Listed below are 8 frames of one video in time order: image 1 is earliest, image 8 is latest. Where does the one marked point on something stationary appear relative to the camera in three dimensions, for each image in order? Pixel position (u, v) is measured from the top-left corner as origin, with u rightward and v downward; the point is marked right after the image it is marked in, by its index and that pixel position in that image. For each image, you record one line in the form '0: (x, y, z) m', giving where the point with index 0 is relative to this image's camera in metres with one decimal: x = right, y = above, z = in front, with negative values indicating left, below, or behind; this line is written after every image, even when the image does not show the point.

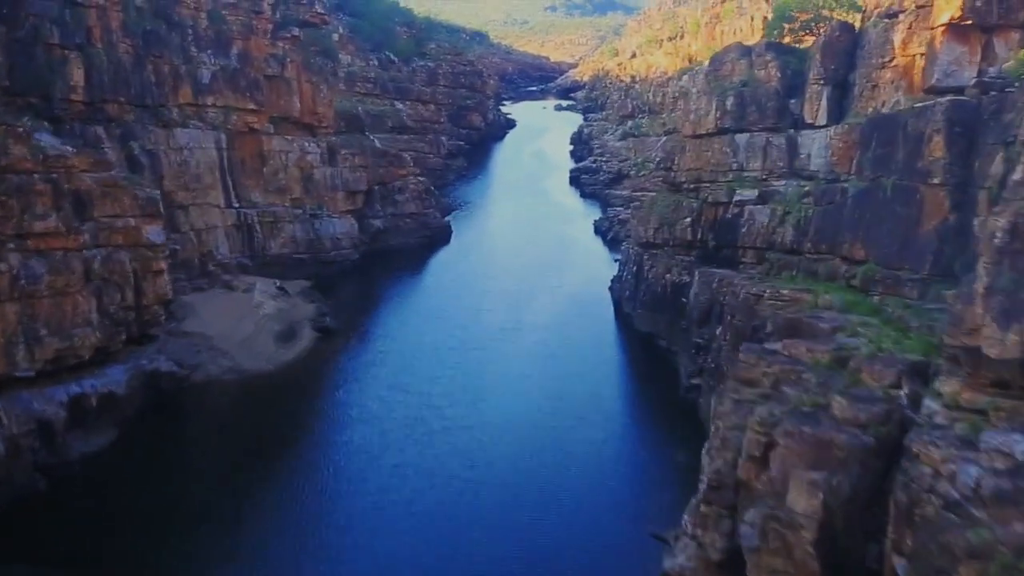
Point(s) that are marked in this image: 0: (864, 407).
0: (+4.7, -1.6, +12.3) m
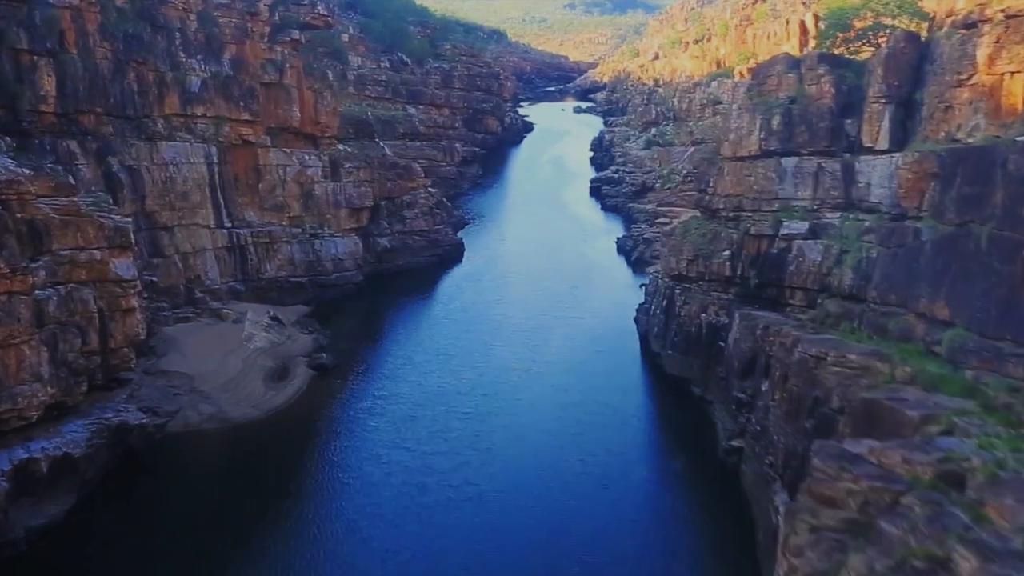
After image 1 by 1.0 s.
0: (+4.8, -2.8, +9.1) m
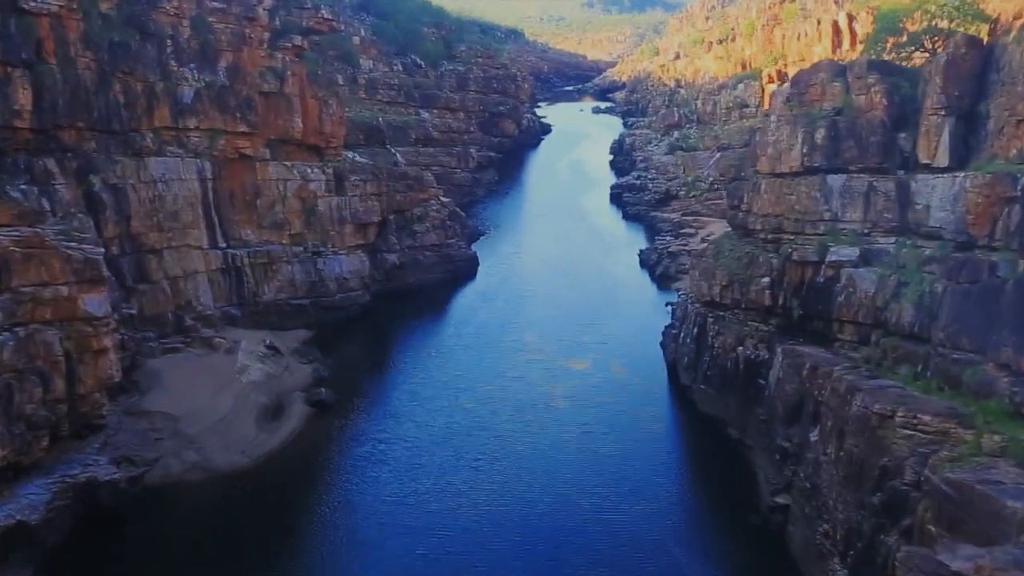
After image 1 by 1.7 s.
0: (+4.9, -3.6, +6.7) m
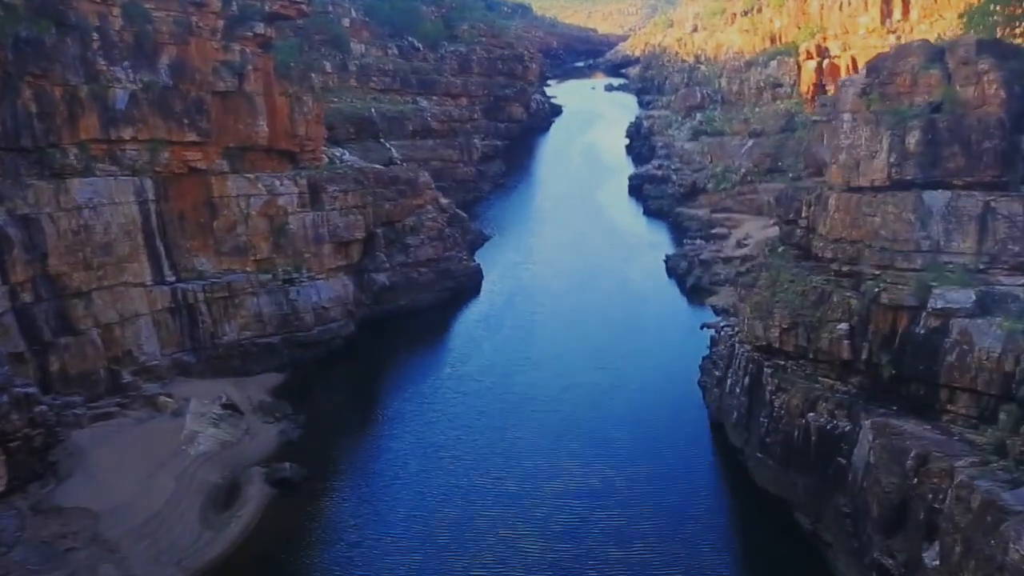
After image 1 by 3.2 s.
0: (+4.8, -4.9, +1.7) m
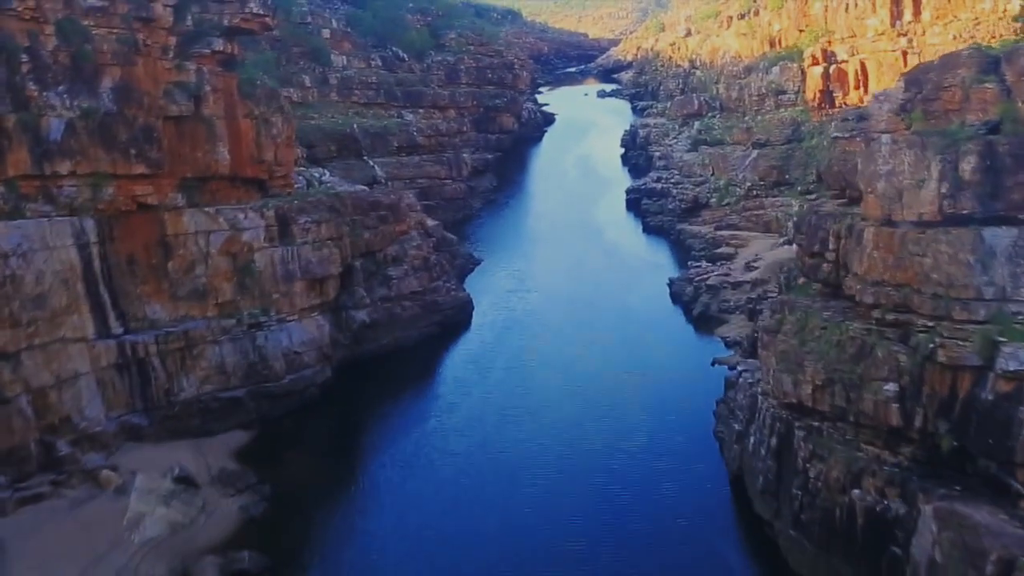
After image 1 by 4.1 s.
0: (+4.8, -5.8, -1.0) m
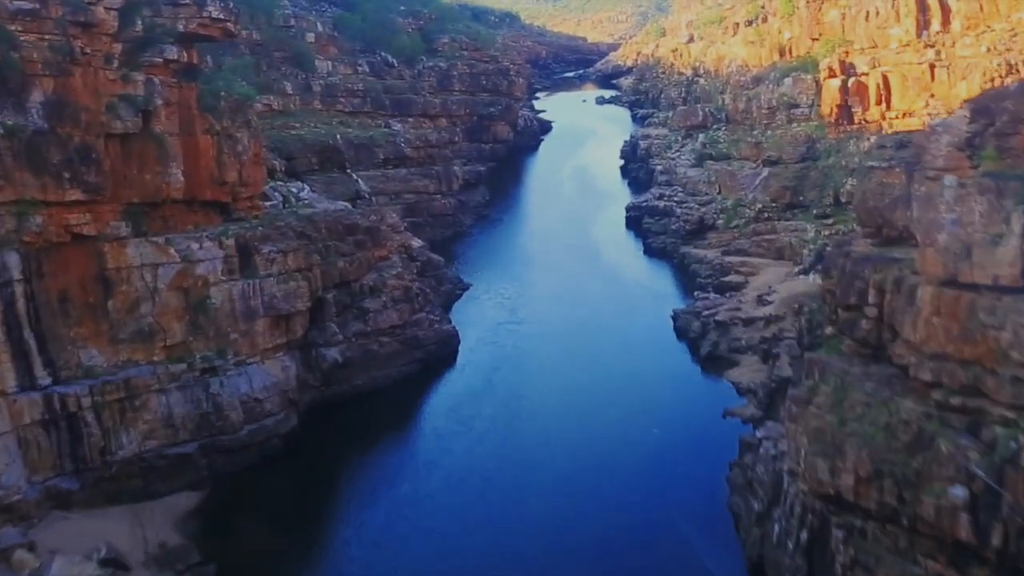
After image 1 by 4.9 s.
0: (+4.6, -6.8, -3.9) m
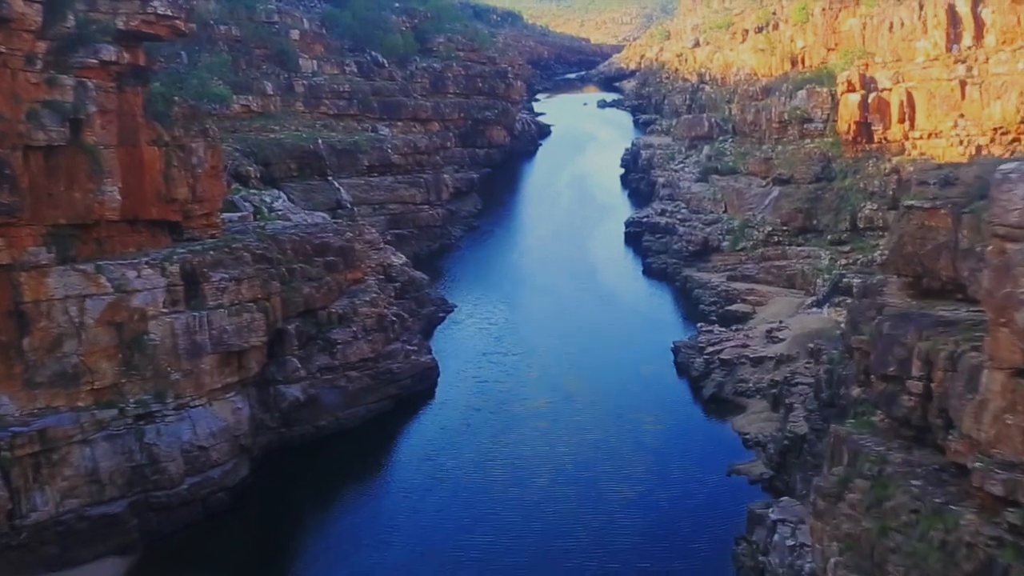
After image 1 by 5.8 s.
0: (+4.1, -7.8, -6.6) m
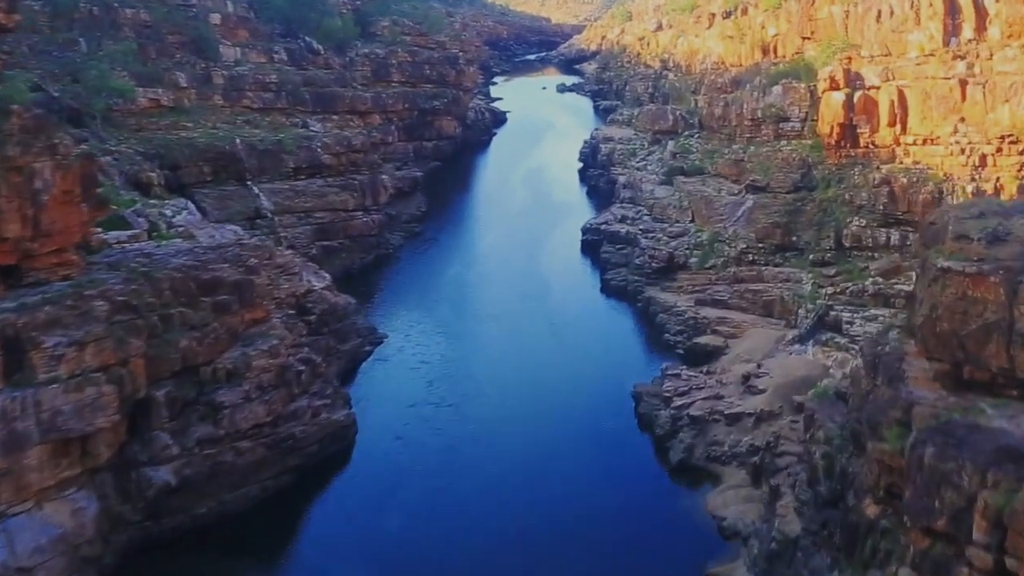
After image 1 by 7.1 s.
0: (+3.7, -9.6, -10.7) m
